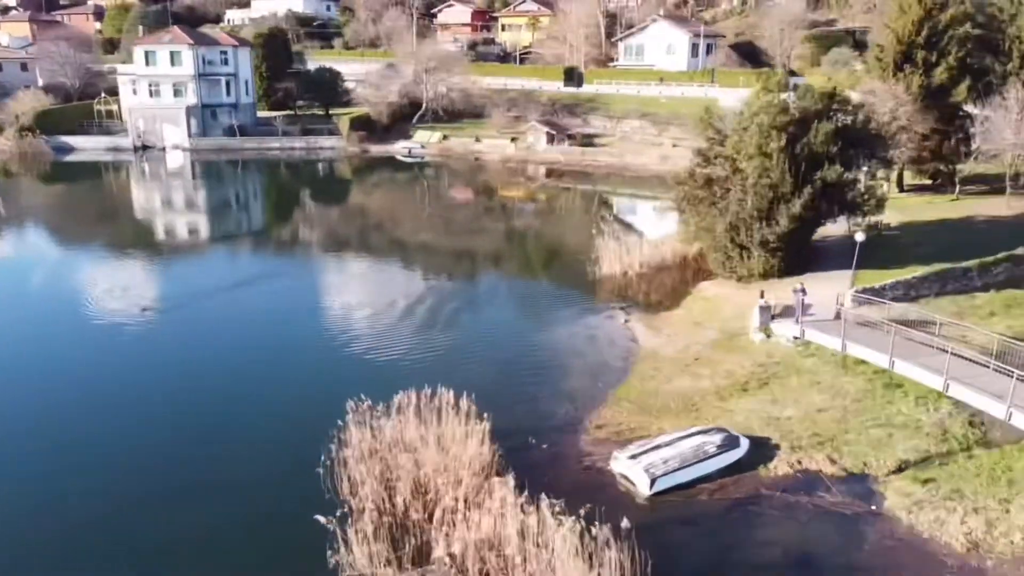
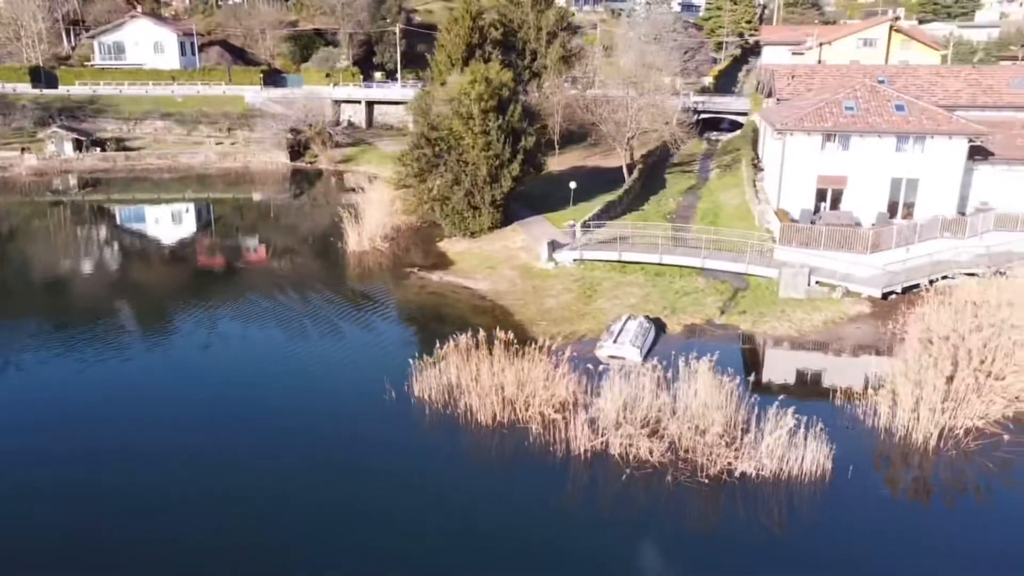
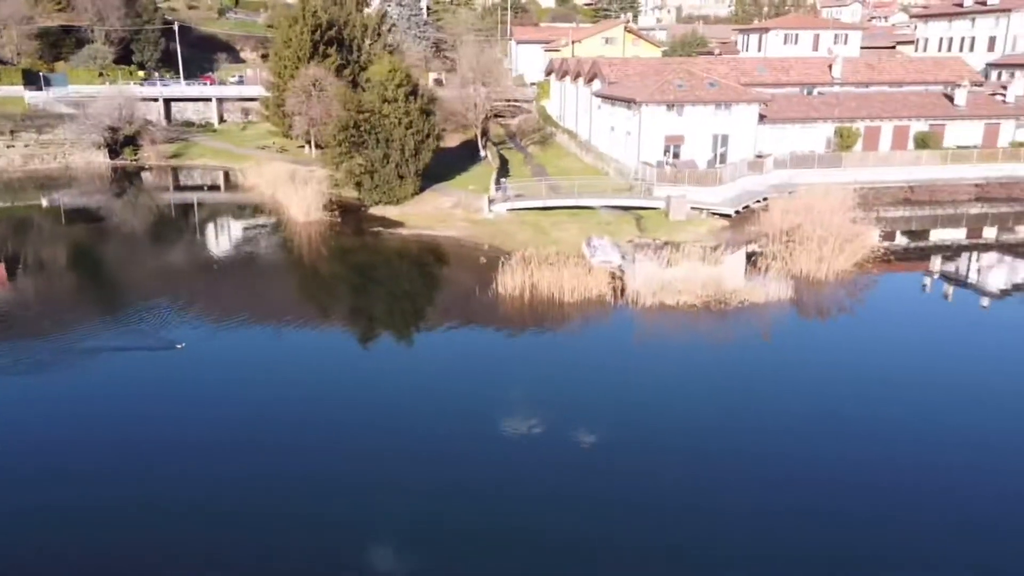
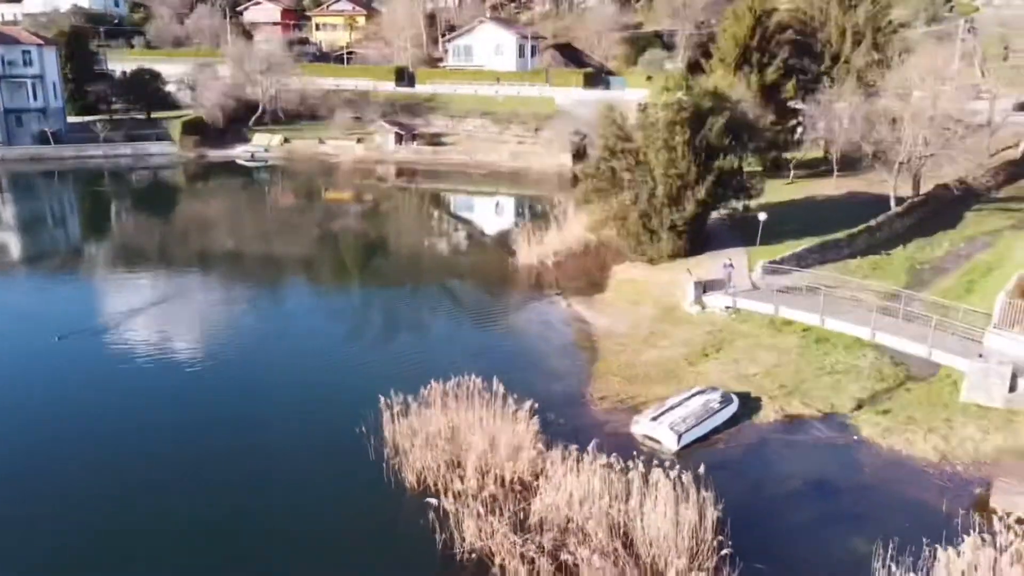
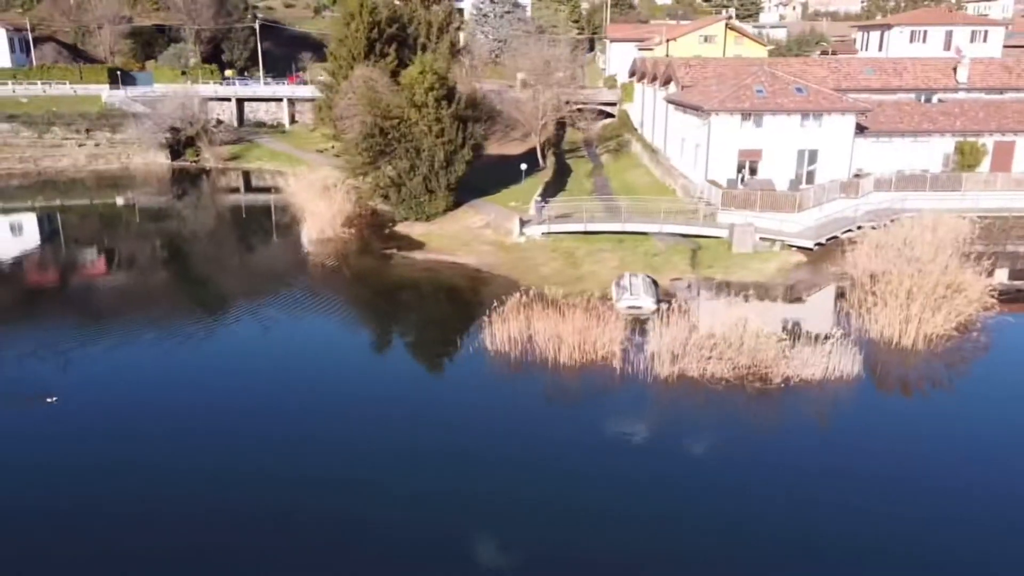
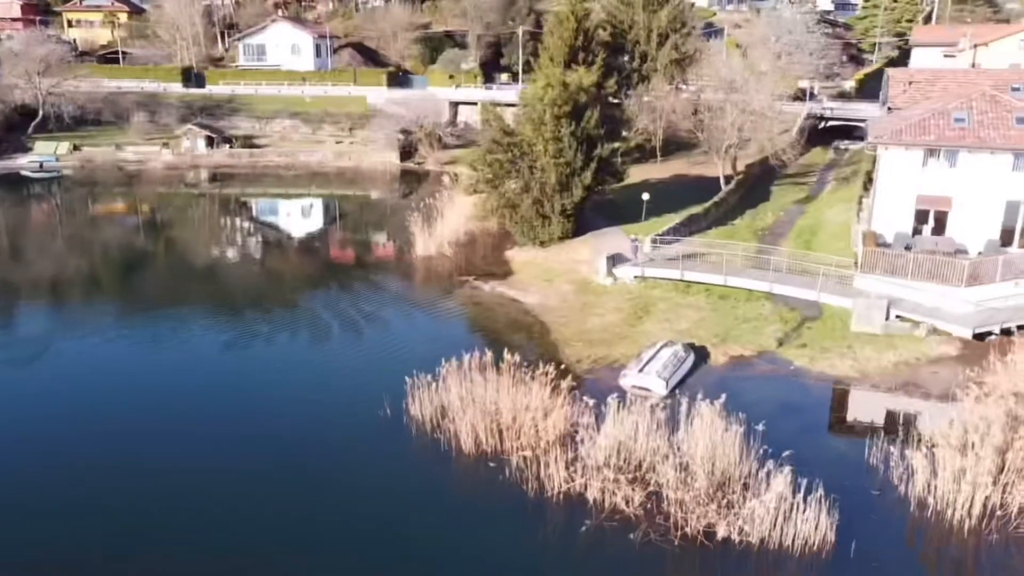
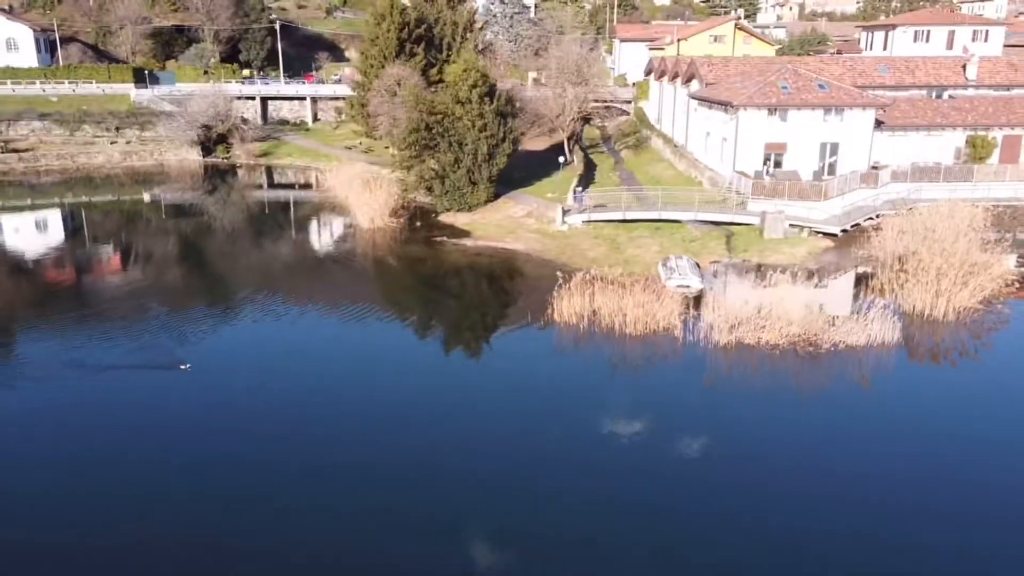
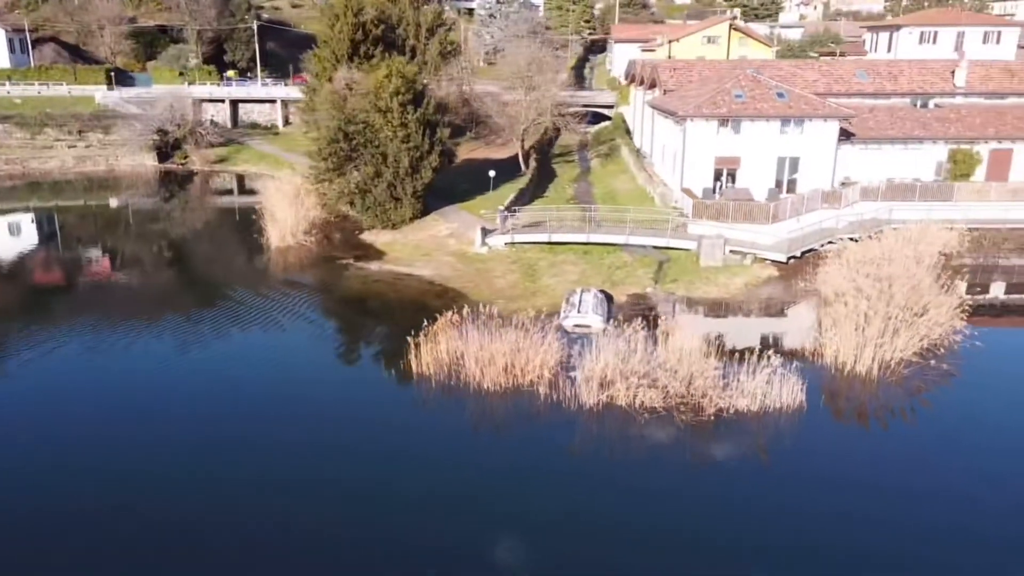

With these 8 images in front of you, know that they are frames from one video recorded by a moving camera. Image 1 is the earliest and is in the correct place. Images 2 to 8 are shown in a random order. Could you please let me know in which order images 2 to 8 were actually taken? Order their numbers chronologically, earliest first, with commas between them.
4, 6, 2, 8, 5, 7, 3
